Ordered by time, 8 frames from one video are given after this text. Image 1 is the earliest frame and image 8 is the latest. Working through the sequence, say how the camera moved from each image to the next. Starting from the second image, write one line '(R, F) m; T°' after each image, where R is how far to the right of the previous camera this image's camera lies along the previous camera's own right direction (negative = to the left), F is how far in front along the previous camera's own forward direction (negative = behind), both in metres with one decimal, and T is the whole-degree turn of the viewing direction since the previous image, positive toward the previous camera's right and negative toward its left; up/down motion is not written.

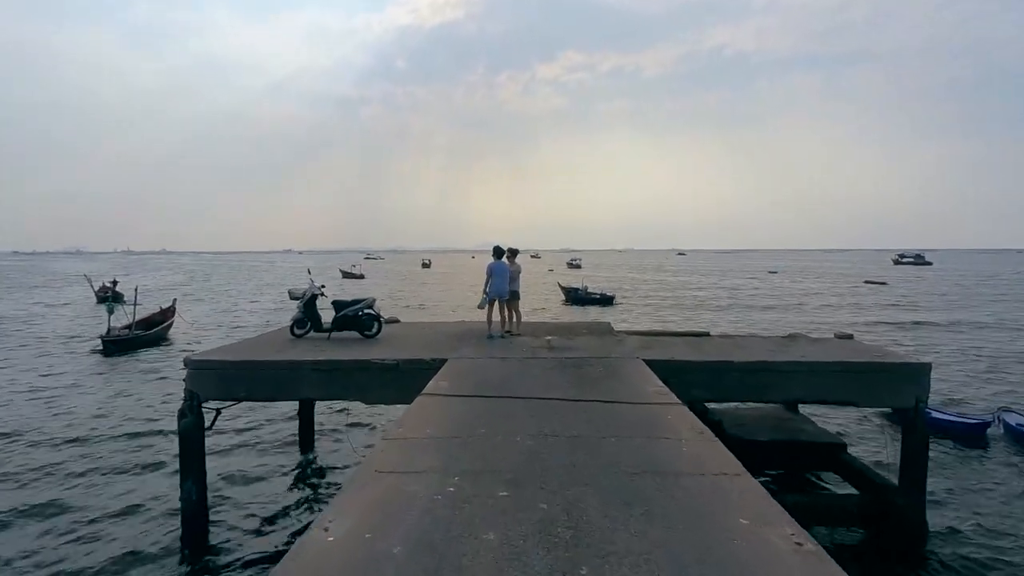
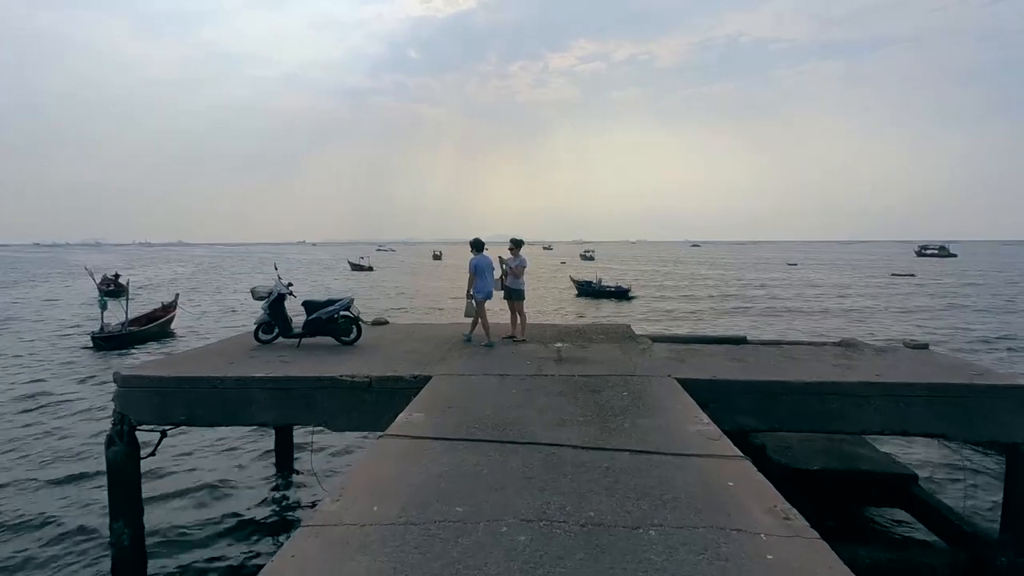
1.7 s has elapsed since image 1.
(+0.1, +1.6) m; -1°
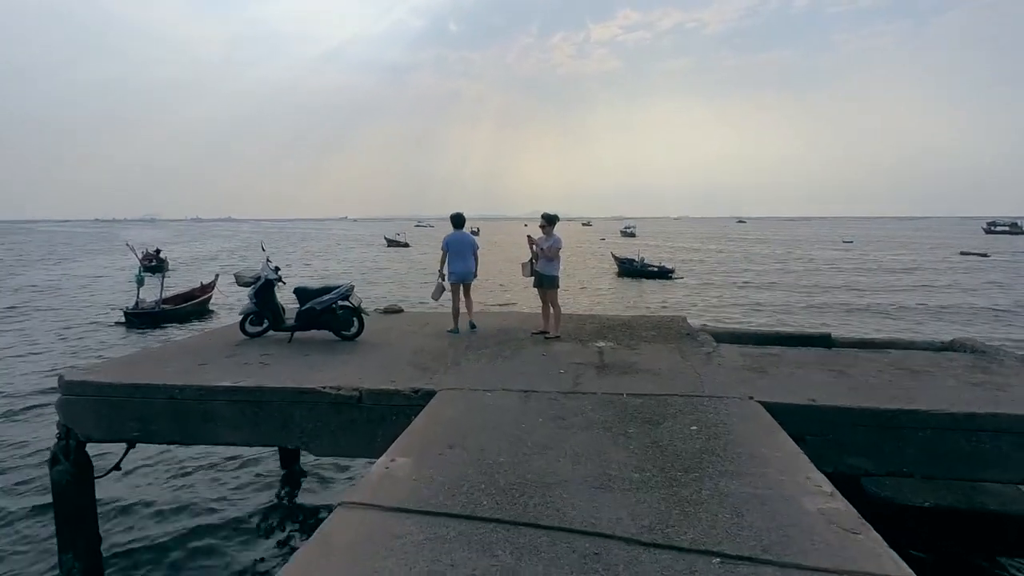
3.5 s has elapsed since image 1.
(+0.1, +1.6) m; -4°
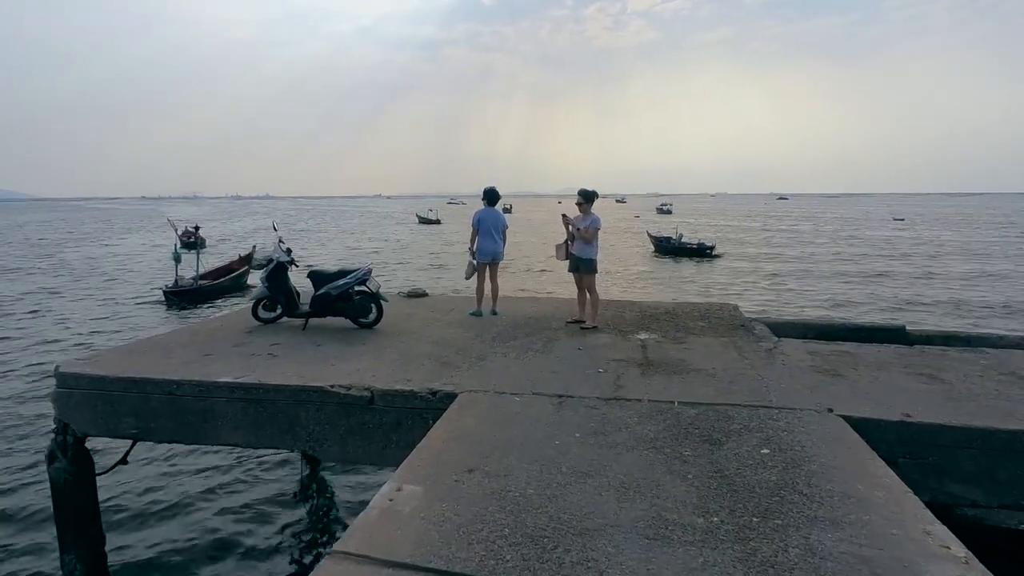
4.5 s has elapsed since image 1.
(0.0, +0.7) m; -3°
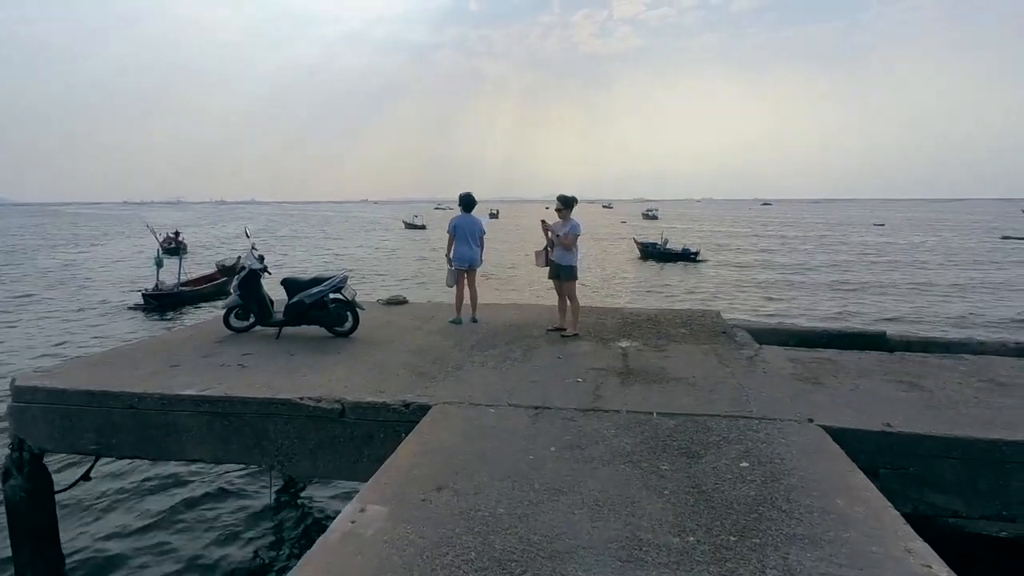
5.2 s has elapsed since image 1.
(+0.1, +0.1) m; +1°
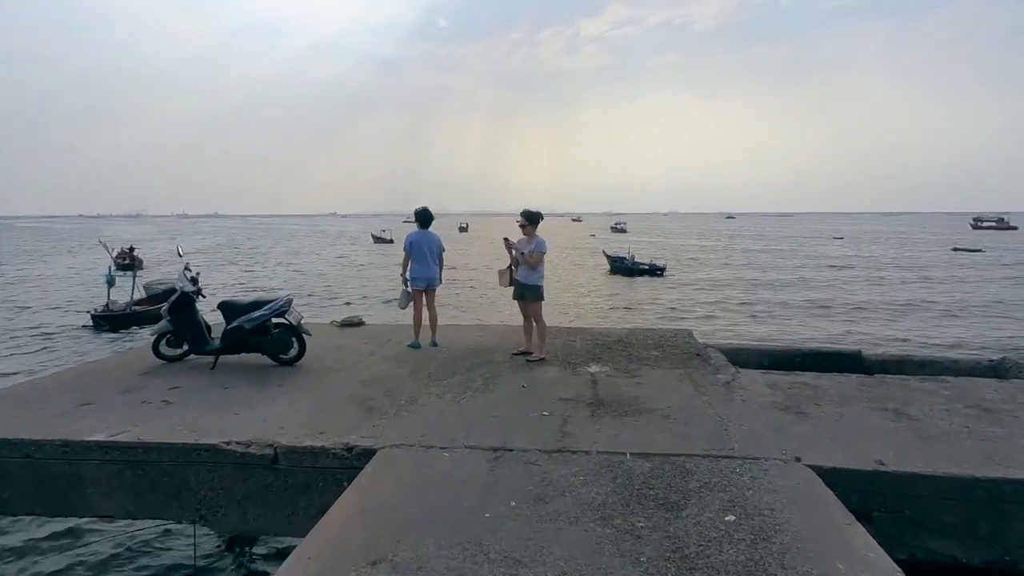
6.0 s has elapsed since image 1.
(+0.1, +0.4) m; +3°
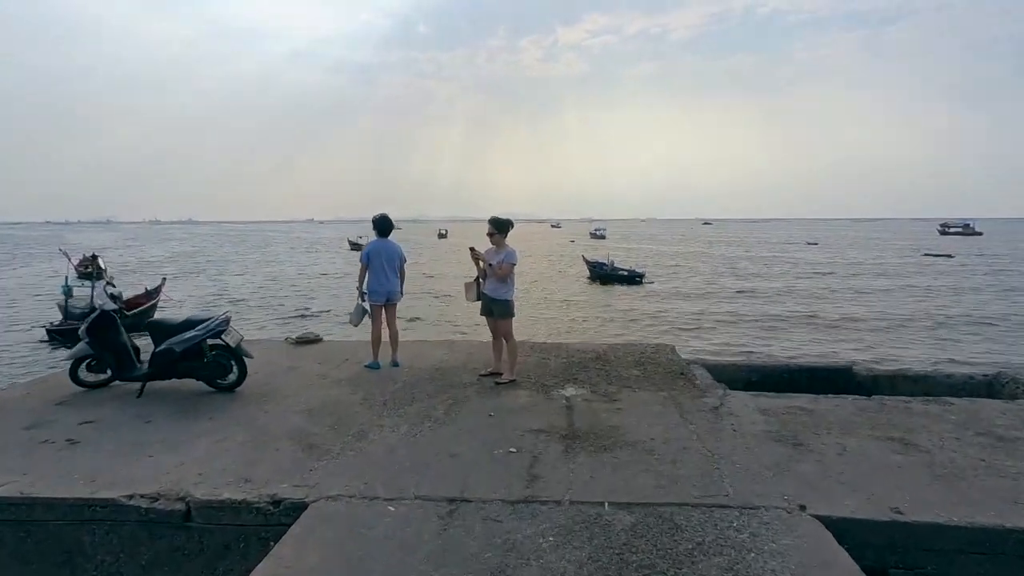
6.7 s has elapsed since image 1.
(+0.1, +0.6) m; +2°
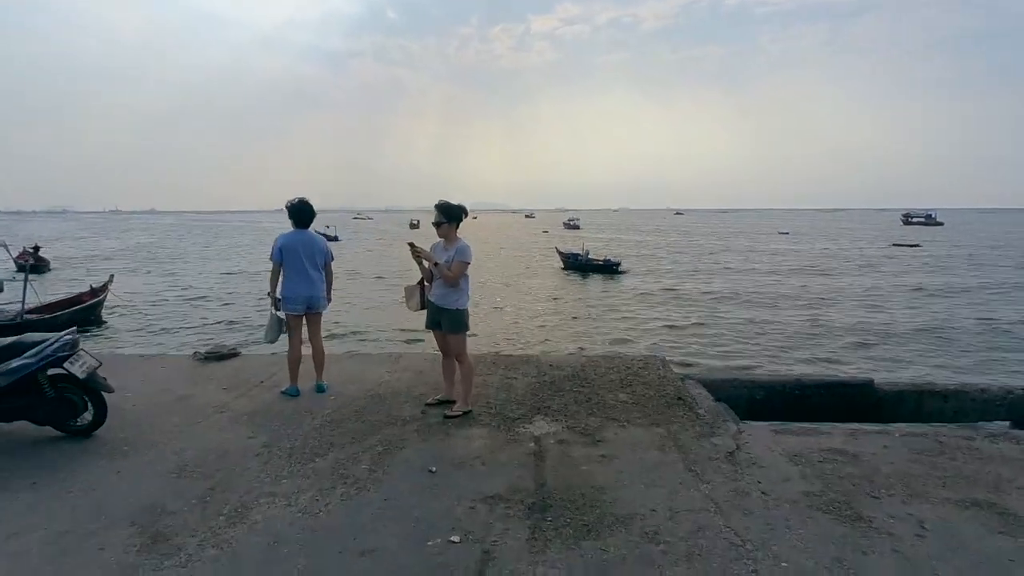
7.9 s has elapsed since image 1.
(+0.2, +1.3) m; +3°
